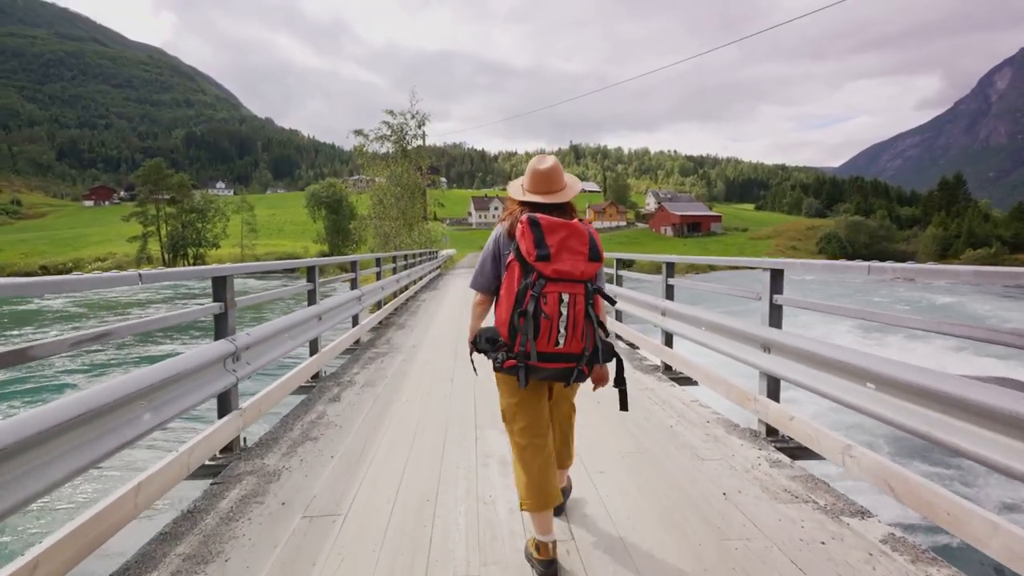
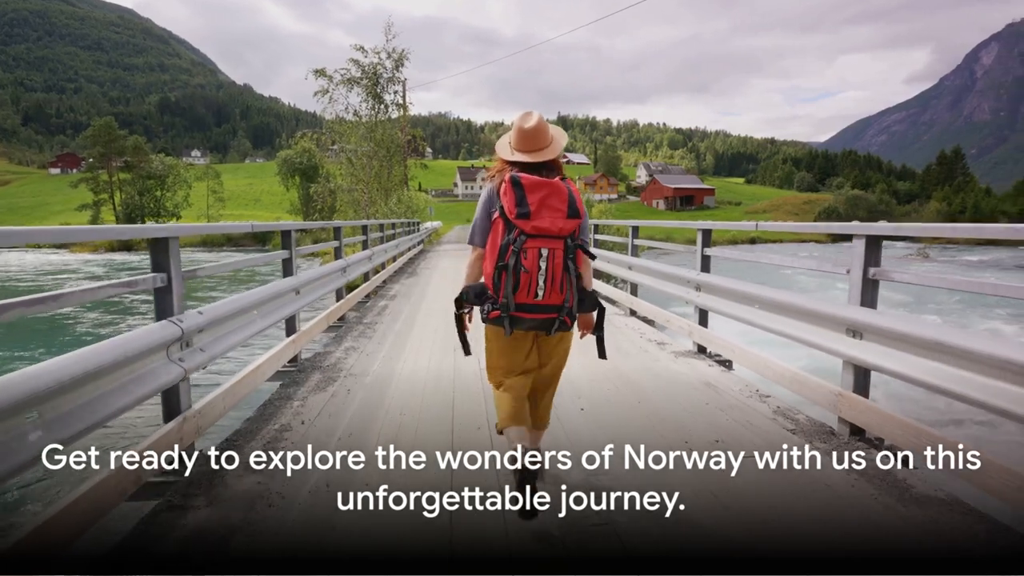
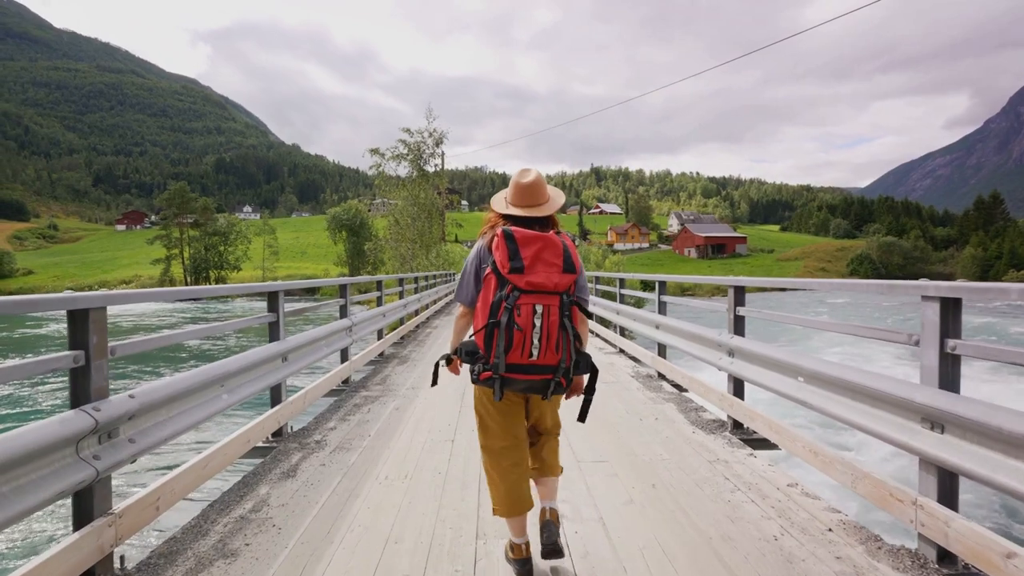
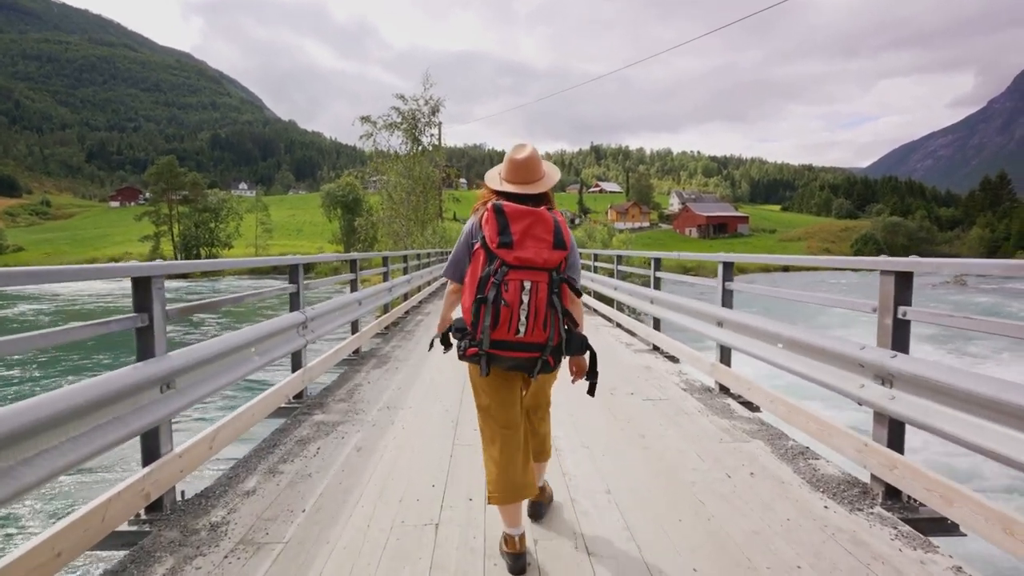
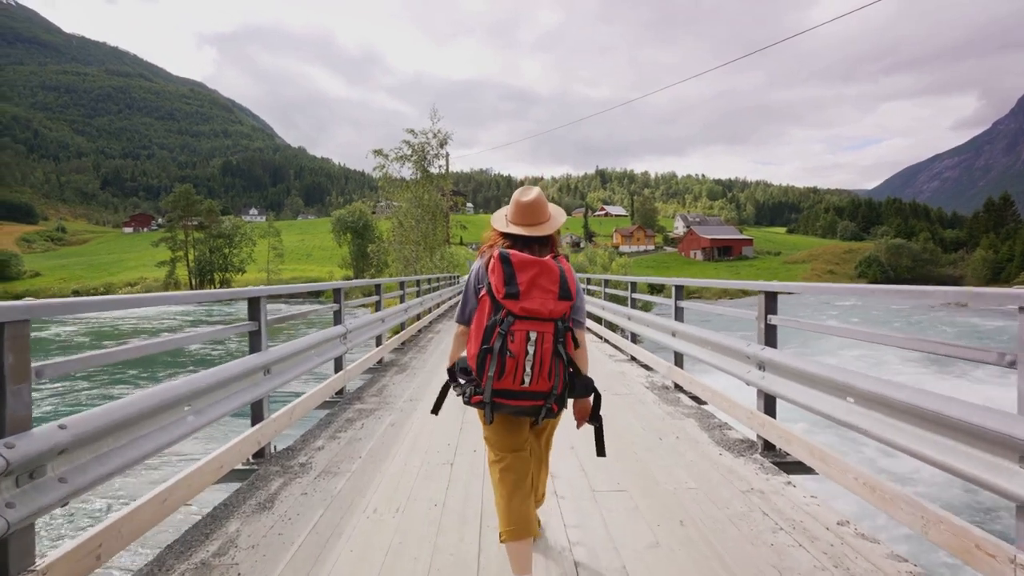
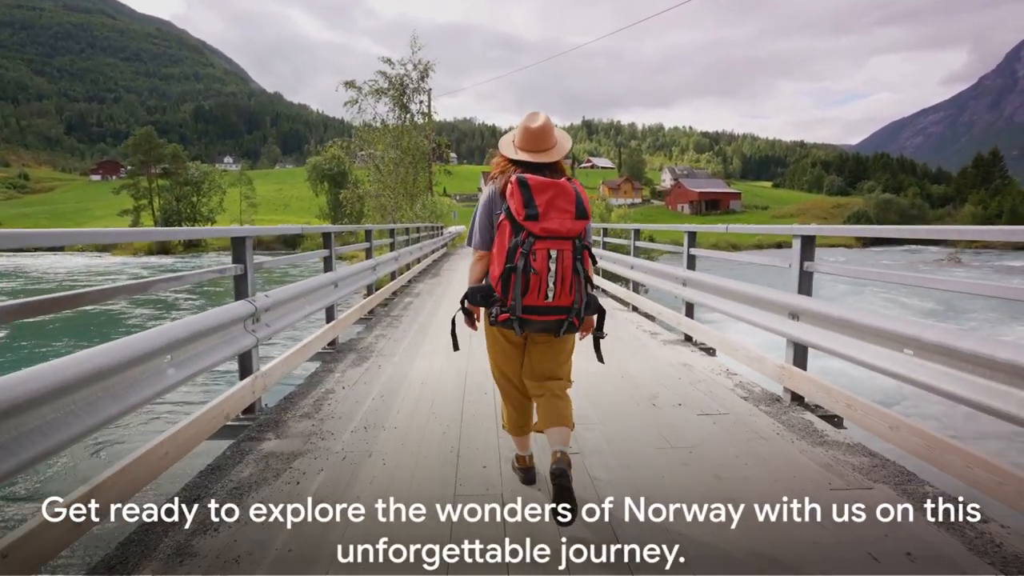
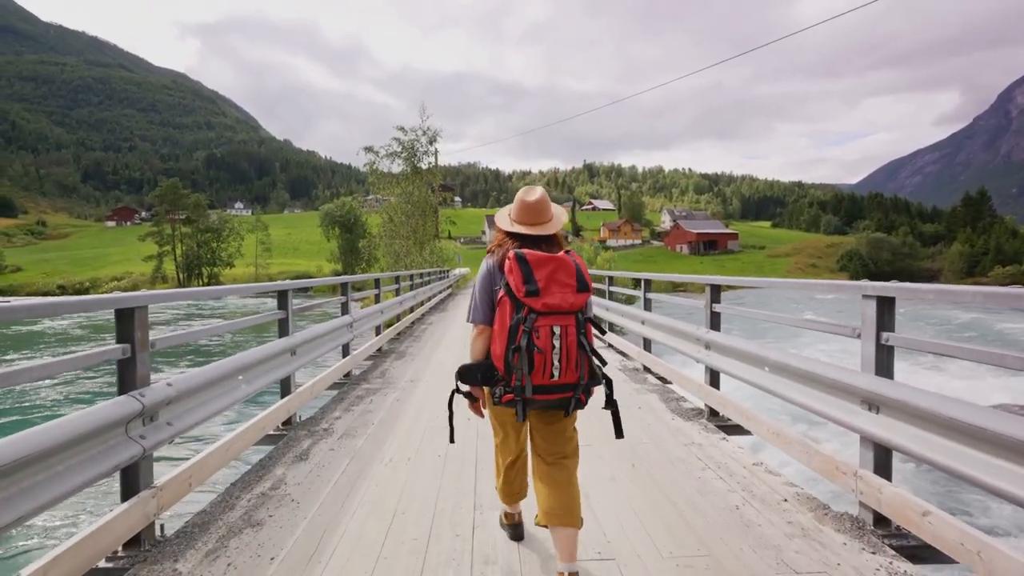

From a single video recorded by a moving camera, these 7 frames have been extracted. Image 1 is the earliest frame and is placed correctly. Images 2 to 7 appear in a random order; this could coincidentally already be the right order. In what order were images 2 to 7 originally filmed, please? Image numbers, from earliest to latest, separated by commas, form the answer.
7, 3, 5, 4, 6, 2
